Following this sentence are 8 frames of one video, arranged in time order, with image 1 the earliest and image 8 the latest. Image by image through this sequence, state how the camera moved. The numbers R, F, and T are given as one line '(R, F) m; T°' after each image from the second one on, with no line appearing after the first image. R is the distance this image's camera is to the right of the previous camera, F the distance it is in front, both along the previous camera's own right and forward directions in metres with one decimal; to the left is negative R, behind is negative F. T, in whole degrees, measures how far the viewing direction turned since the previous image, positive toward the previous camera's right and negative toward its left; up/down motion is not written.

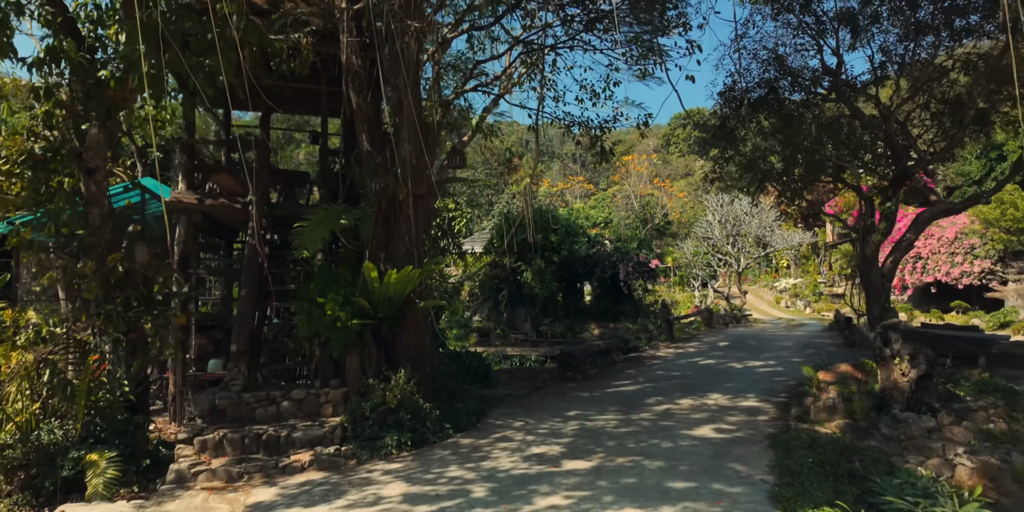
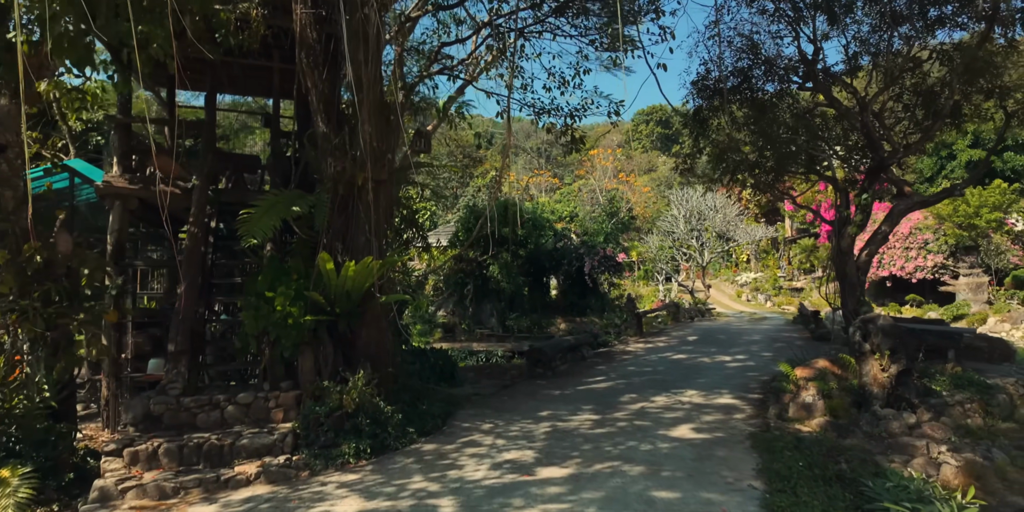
(0.0, +0.5) m; +4°
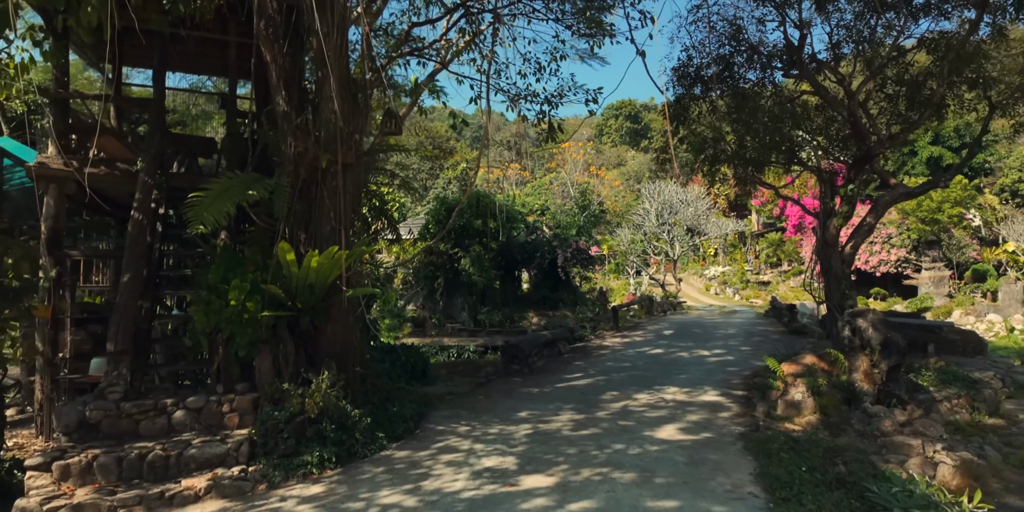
(-0.1, +0.4) m; +3°
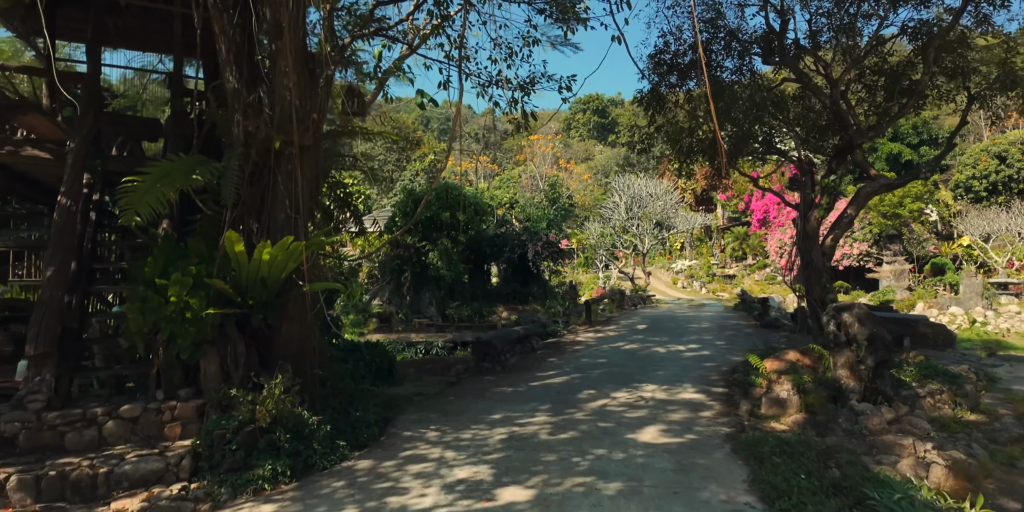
(-0.1, +0.4) m; +3°
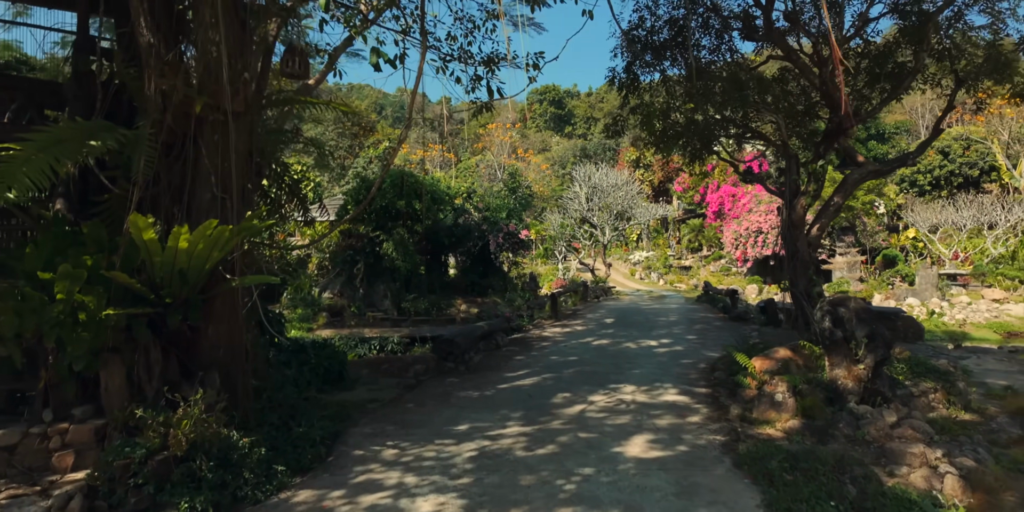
(-0.1, +0.8) m; +4°
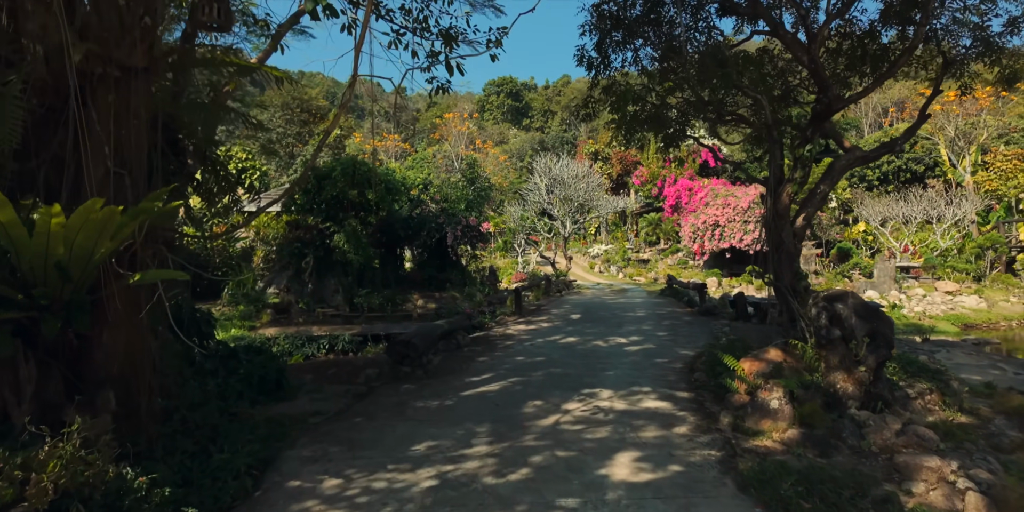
(-0.1, +0.8) m; +4°
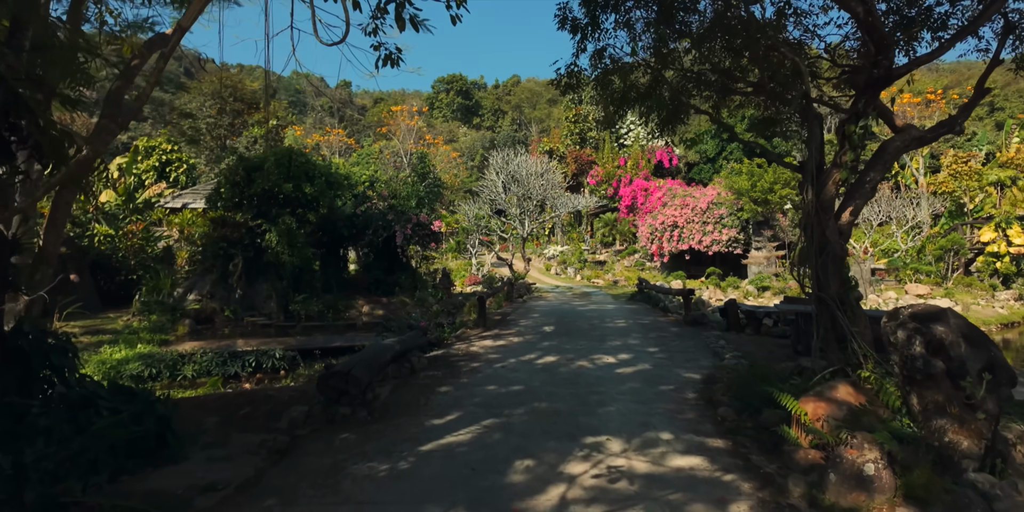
(-0.2, +1.7) m; +5°
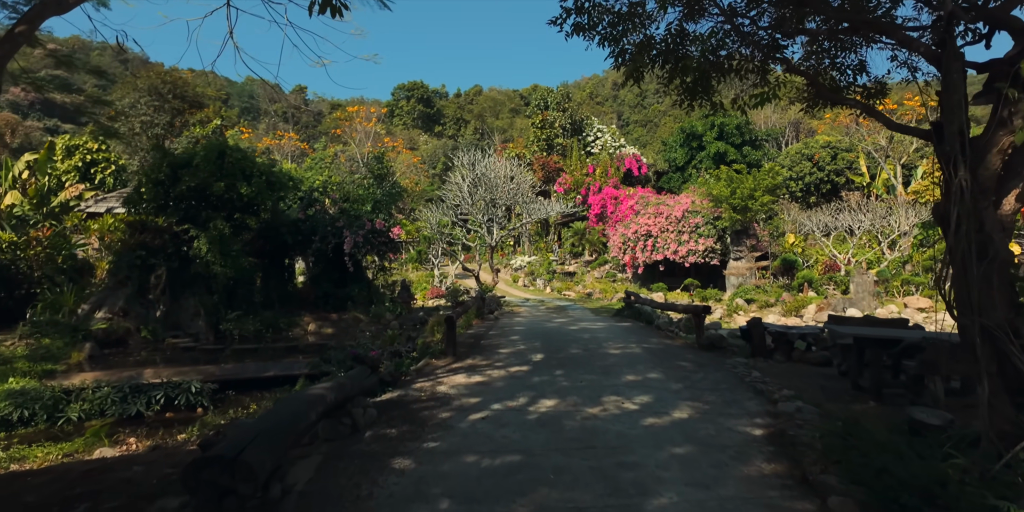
(-0.2, +2.1) m; +4°
